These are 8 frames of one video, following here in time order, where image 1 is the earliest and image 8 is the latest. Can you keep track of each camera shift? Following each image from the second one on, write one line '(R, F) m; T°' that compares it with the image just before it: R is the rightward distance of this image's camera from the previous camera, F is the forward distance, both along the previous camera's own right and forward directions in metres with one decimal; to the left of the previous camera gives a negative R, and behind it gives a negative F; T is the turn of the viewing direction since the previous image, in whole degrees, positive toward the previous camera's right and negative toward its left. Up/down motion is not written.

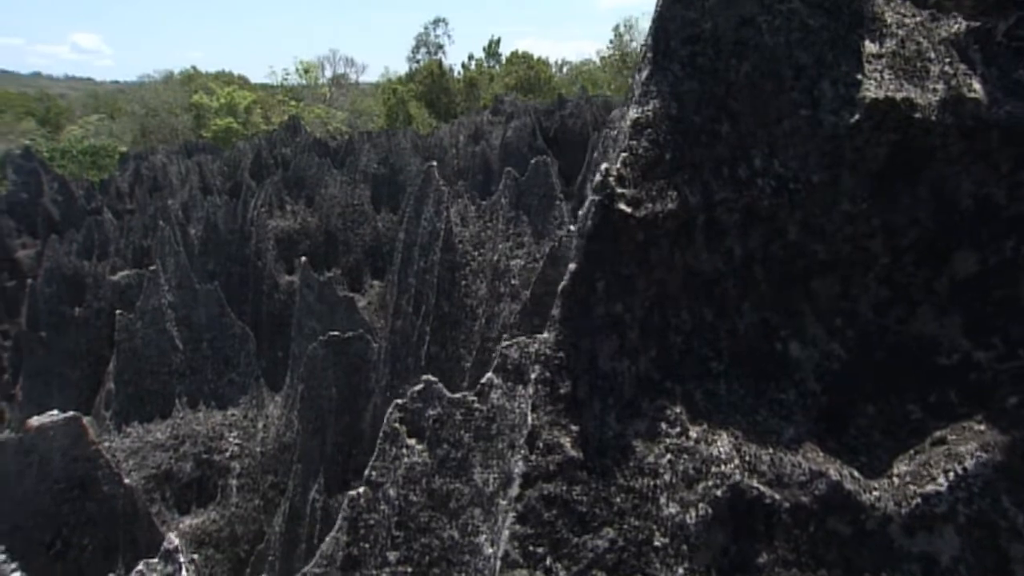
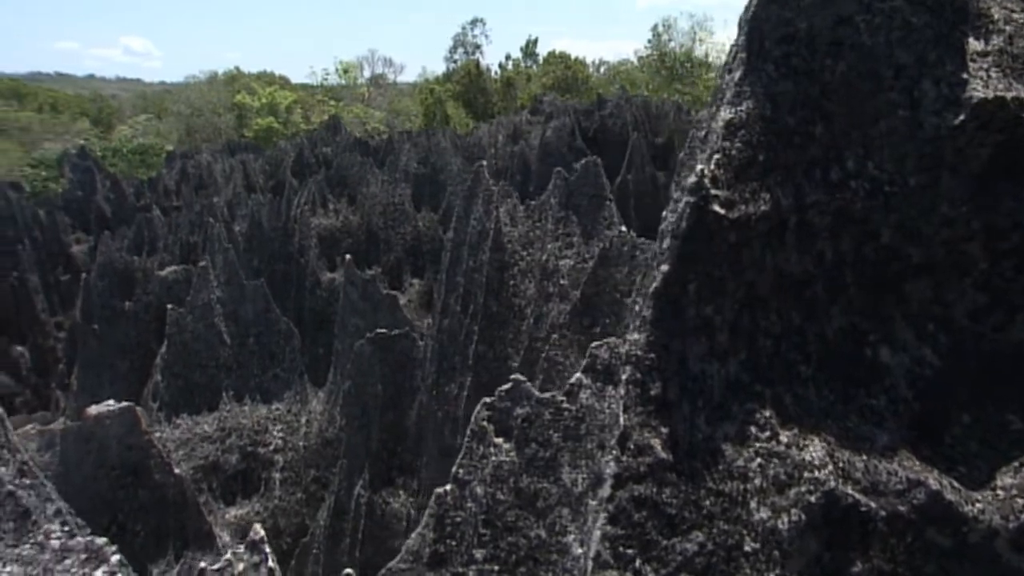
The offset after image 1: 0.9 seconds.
(-0.3, 0.0) m; -3°
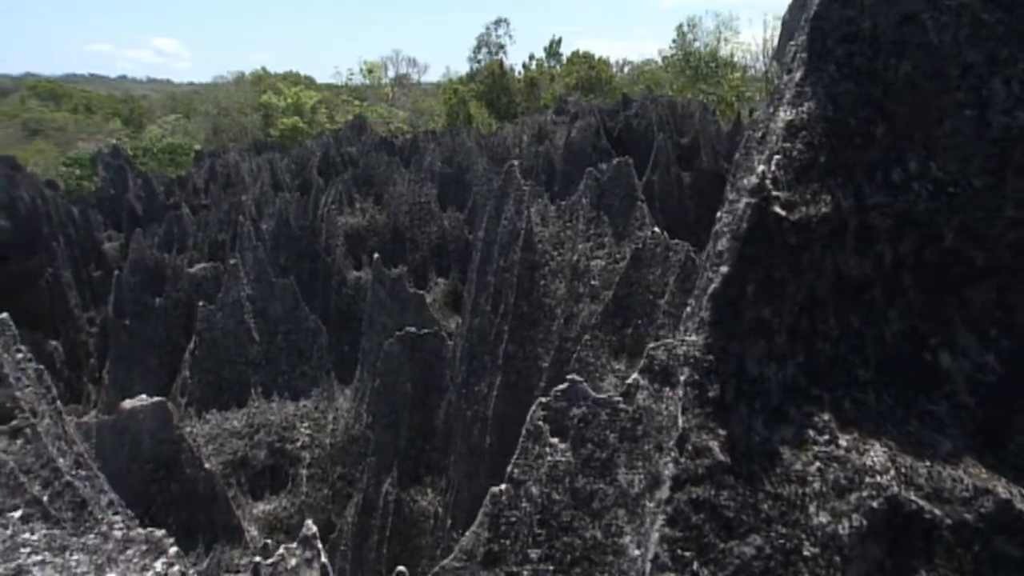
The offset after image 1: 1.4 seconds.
(-0.2, 0.0) m; -2°
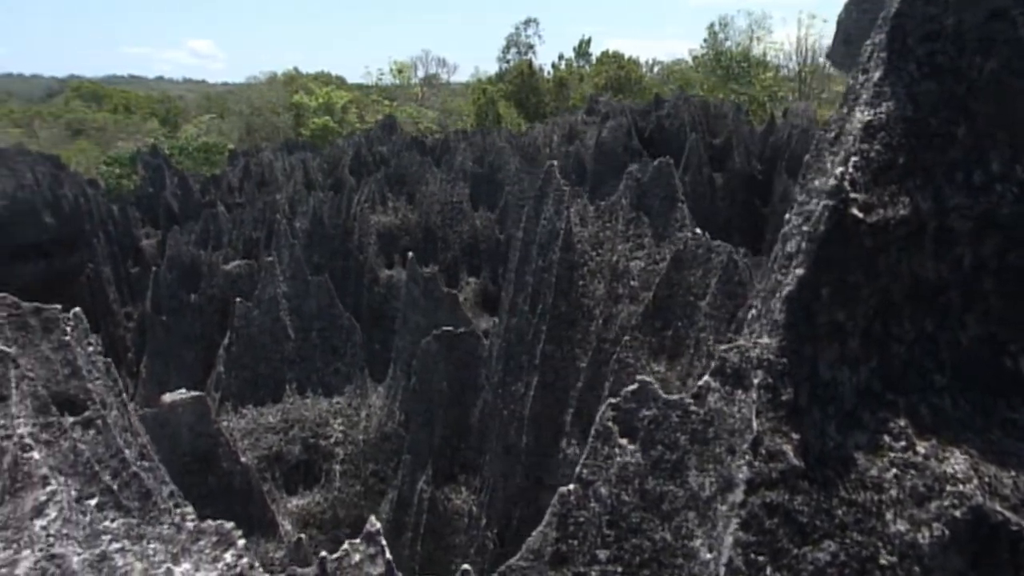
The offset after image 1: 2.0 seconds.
(-0.2, 0.0) m; -2°
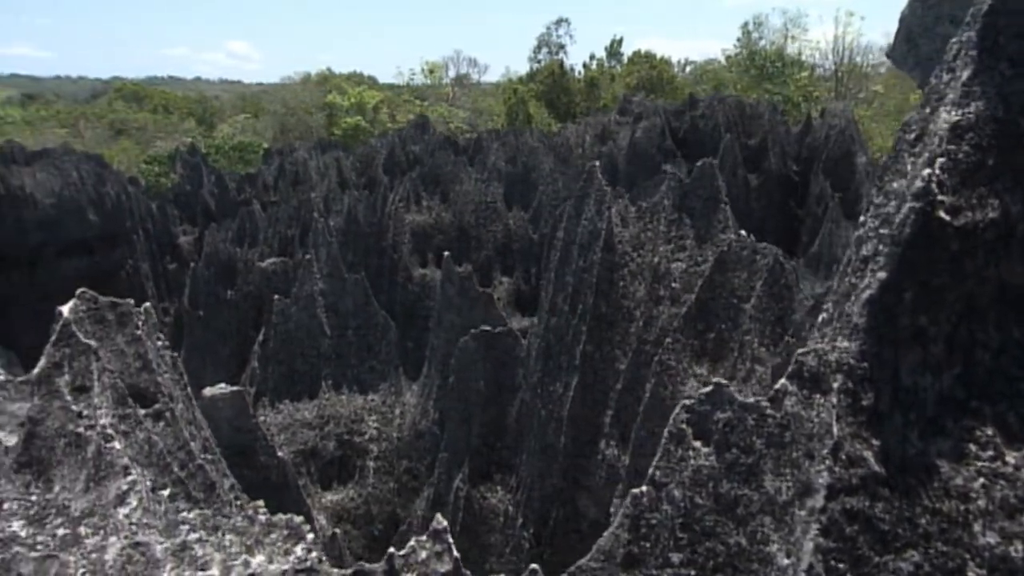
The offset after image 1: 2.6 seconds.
(-0.3, 0.0) m; -3°
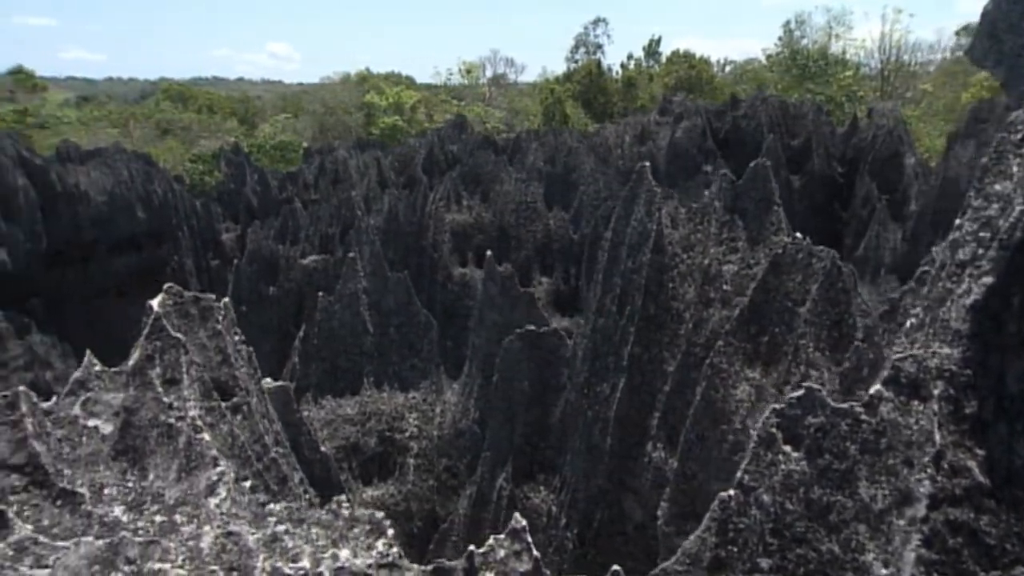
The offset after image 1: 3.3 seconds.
(-0.3, 0.0) m; -3°
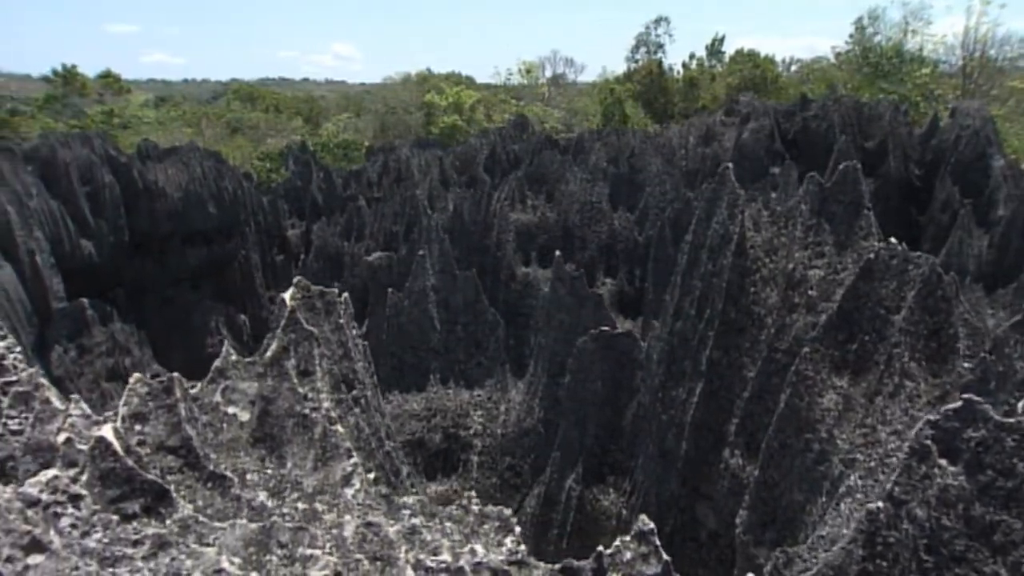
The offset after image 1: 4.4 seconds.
(-0.5, 0.0) m; -5°
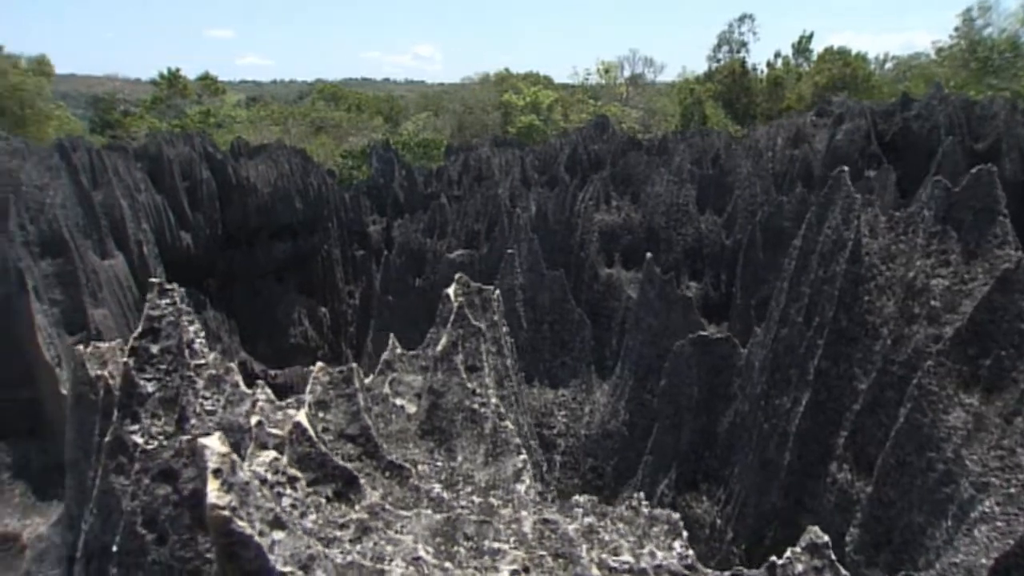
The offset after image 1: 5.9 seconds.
(-0.7, 0.0) m; -7°
